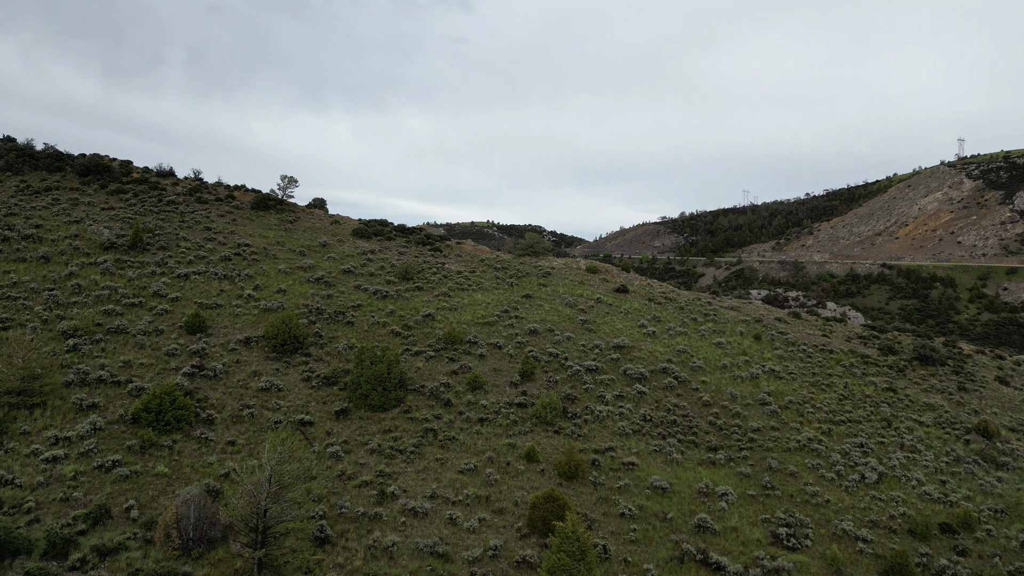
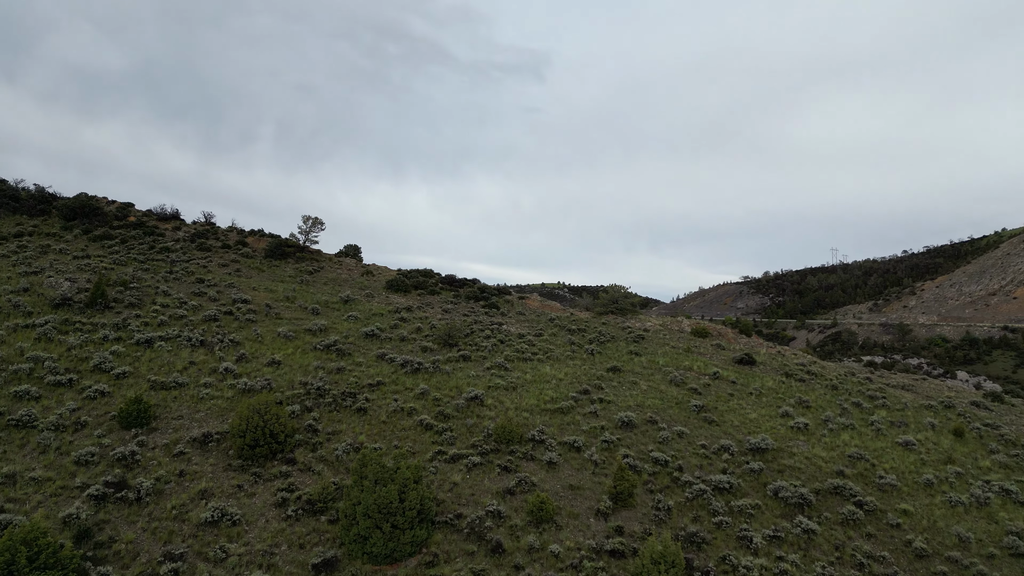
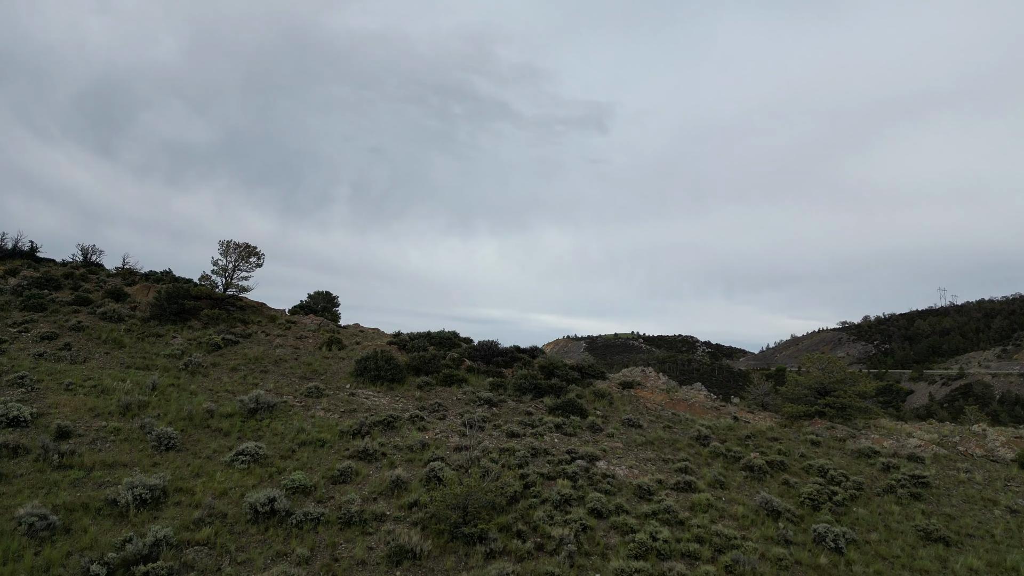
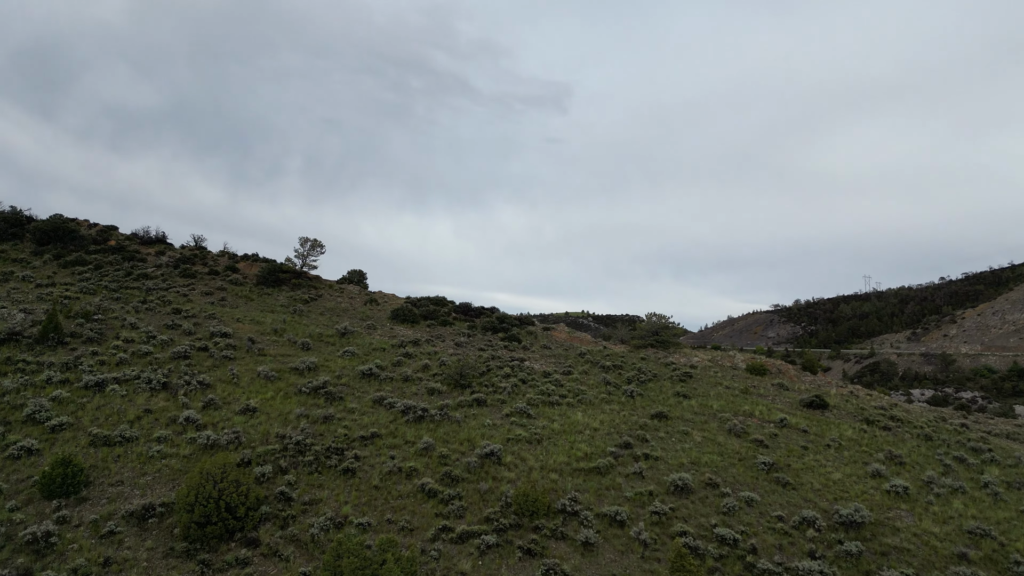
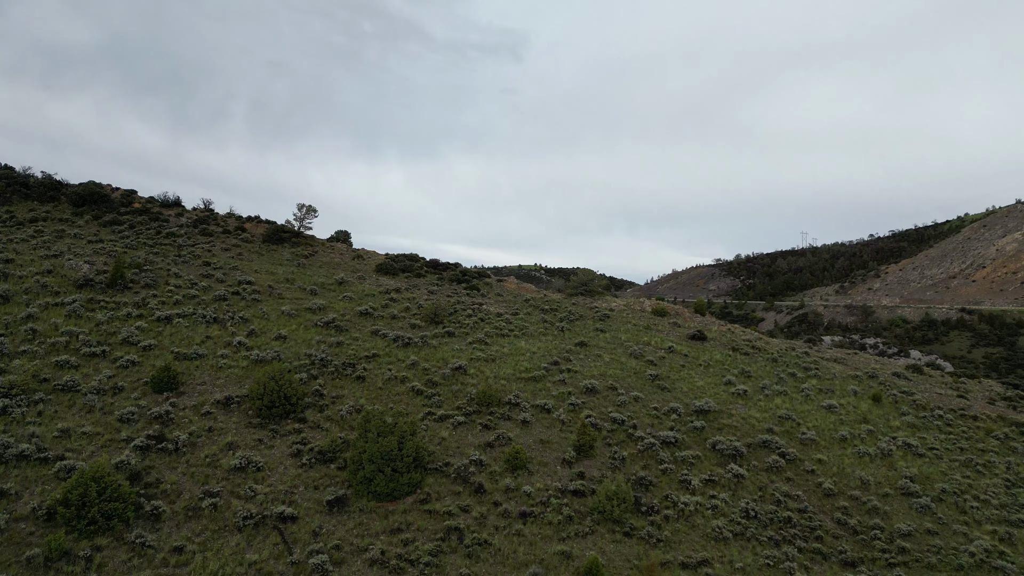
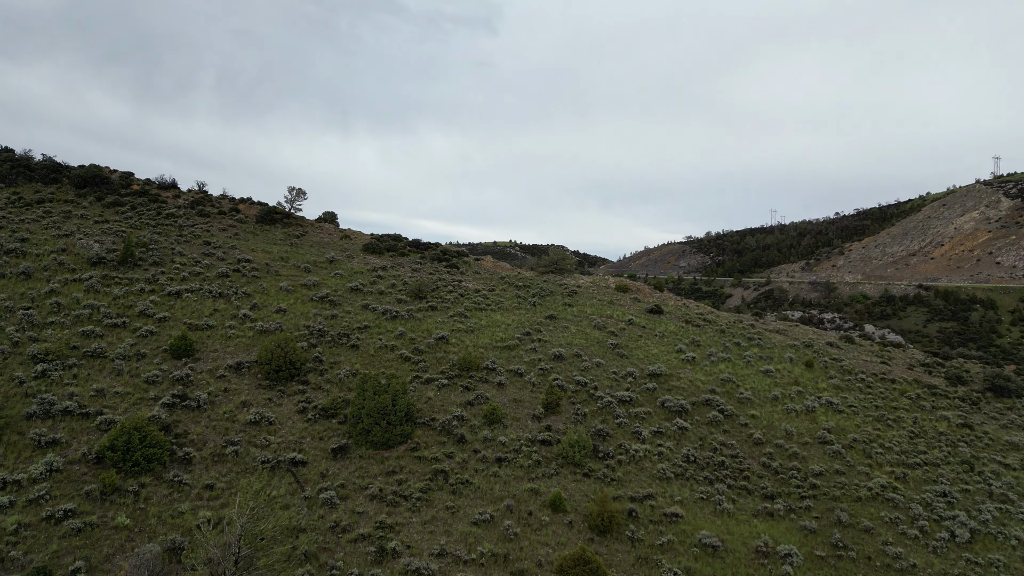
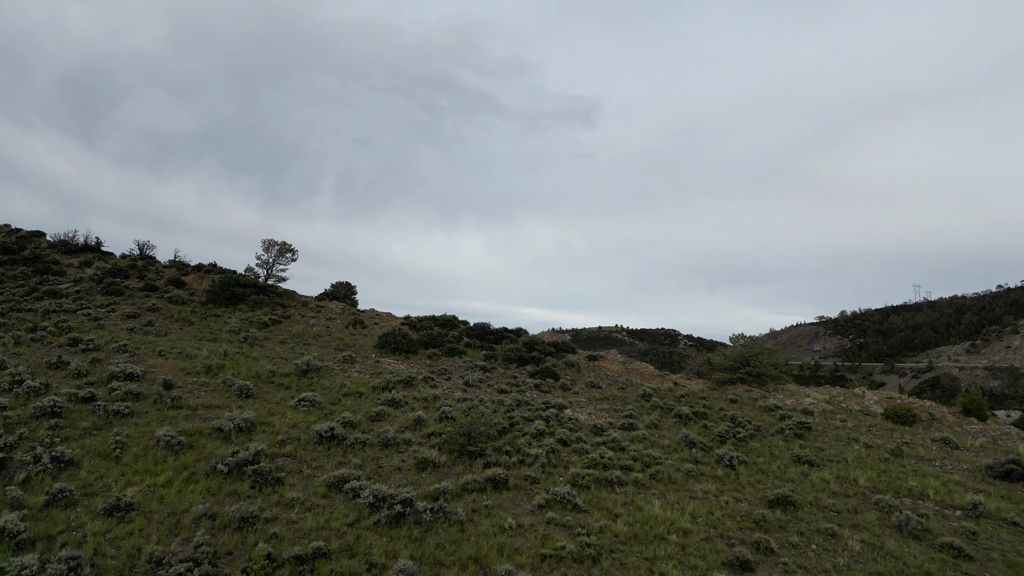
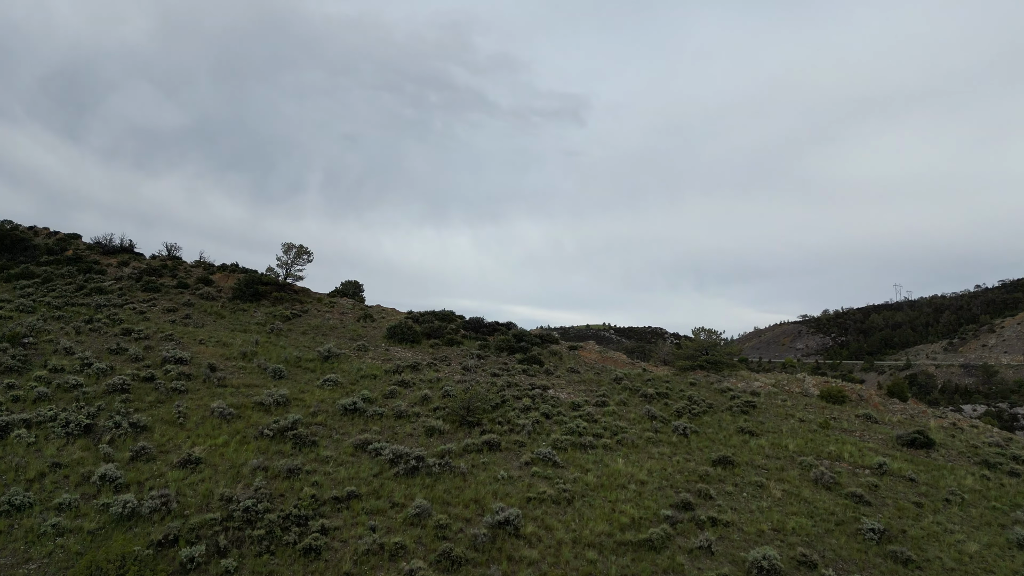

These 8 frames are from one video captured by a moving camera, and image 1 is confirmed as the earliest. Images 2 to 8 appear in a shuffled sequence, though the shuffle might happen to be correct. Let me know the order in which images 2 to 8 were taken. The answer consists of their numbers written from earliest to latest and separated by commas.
6, 5, 2, 4, 8, 7, 3
